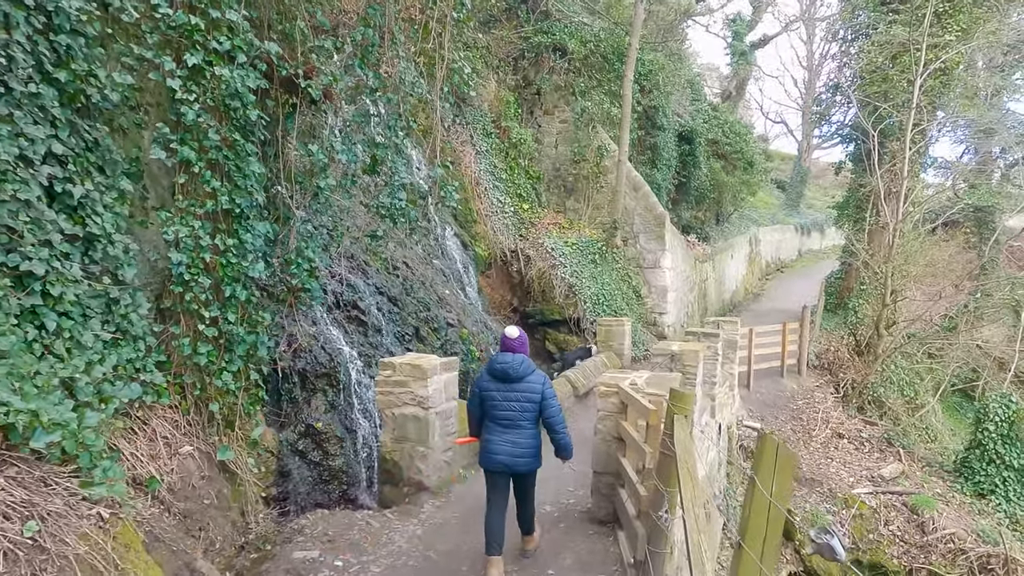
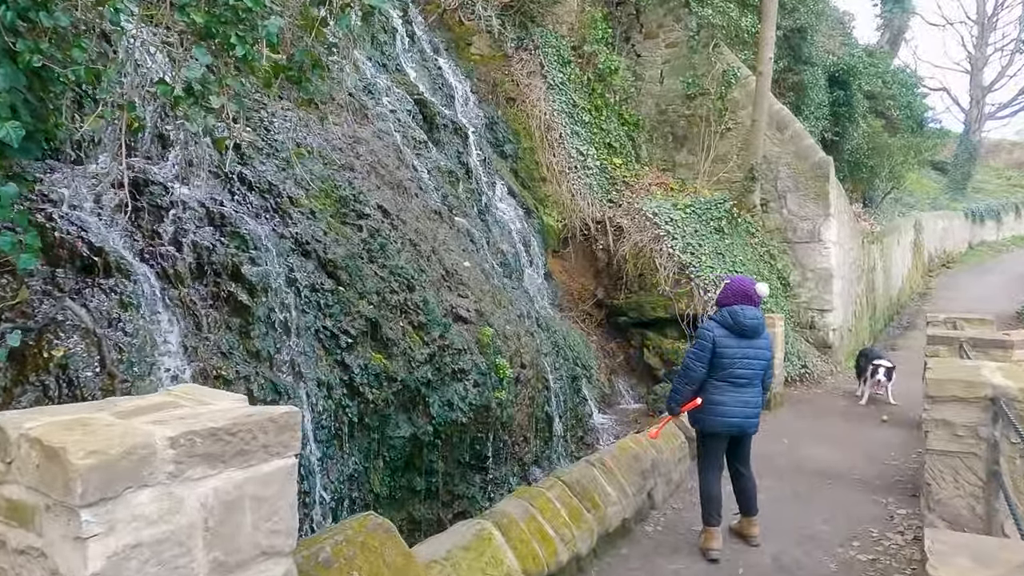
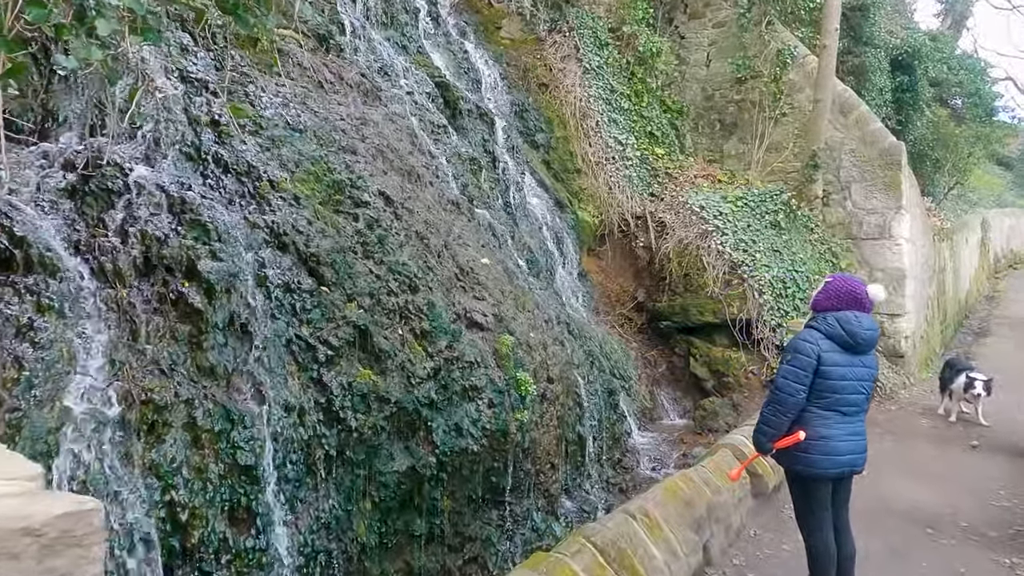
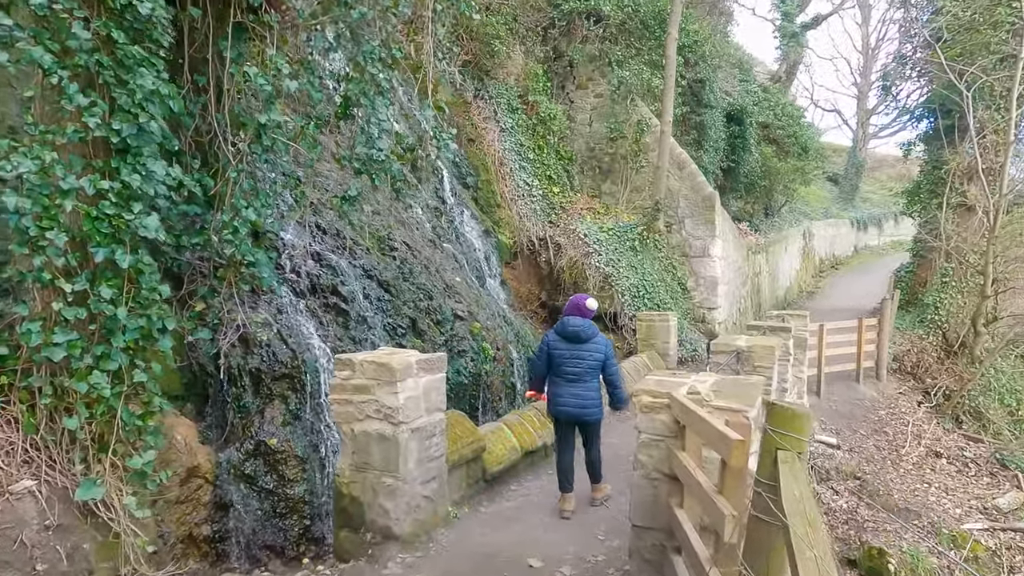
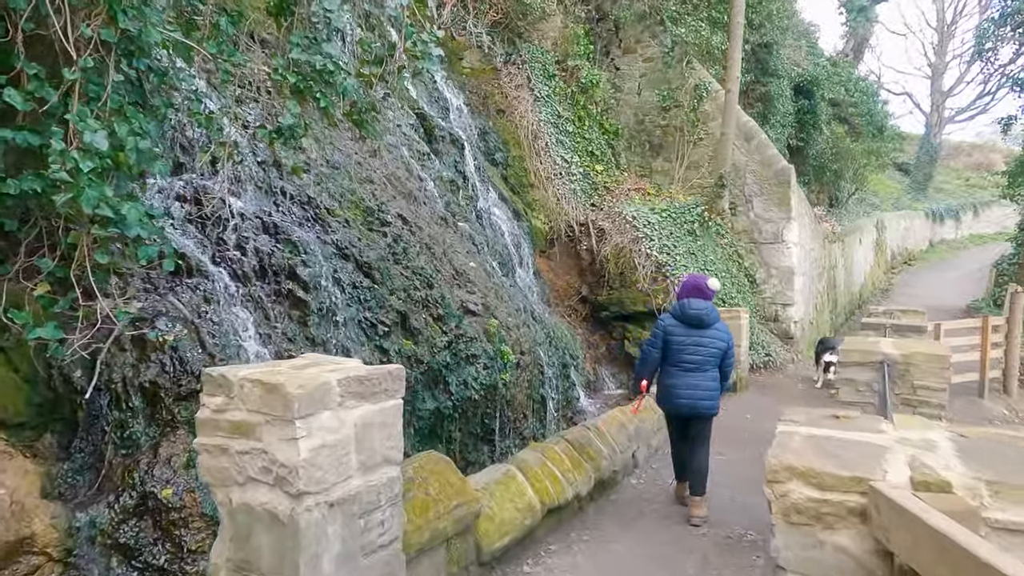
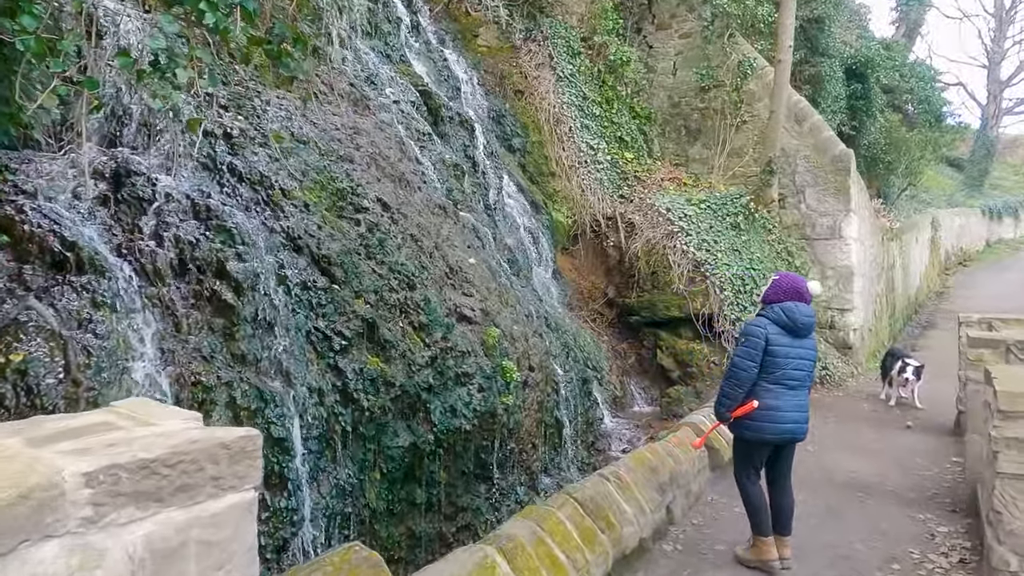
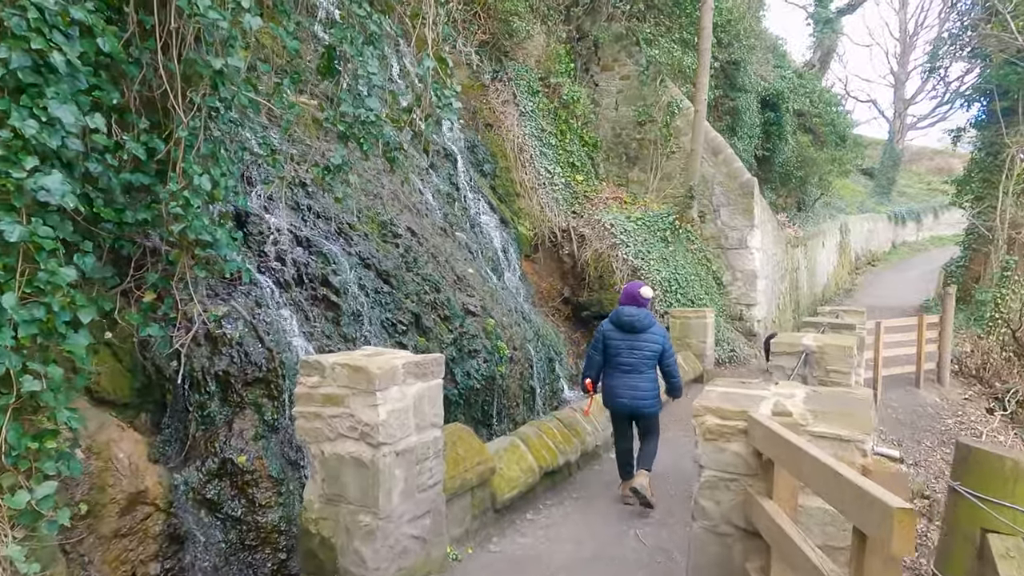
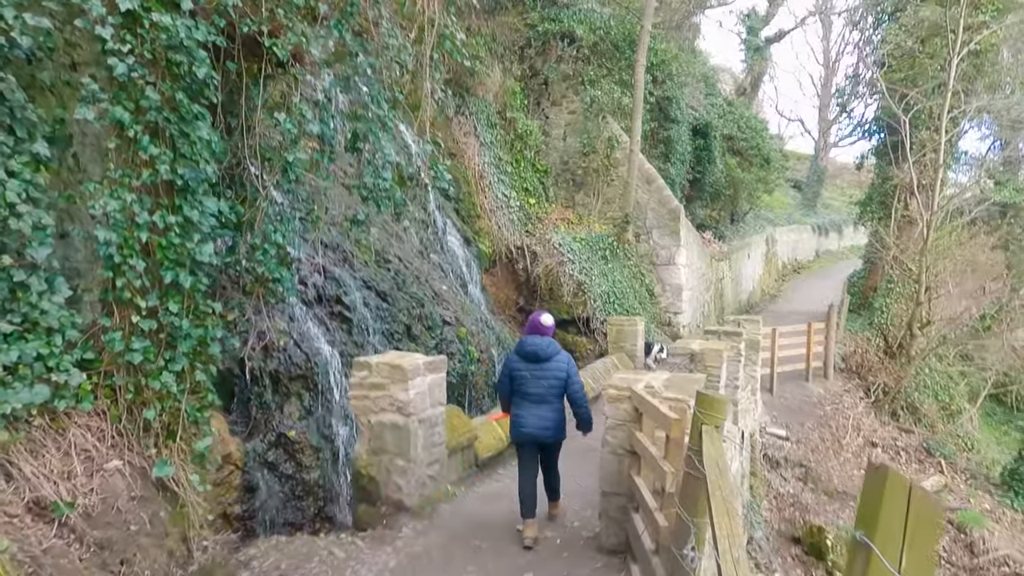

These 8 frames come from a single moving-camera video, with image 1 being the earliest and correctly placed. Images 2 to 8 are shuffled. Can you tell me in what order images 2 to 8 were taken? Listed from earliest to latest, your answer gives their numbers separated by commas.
8, 4, 7, 5, 2, 6, 3
